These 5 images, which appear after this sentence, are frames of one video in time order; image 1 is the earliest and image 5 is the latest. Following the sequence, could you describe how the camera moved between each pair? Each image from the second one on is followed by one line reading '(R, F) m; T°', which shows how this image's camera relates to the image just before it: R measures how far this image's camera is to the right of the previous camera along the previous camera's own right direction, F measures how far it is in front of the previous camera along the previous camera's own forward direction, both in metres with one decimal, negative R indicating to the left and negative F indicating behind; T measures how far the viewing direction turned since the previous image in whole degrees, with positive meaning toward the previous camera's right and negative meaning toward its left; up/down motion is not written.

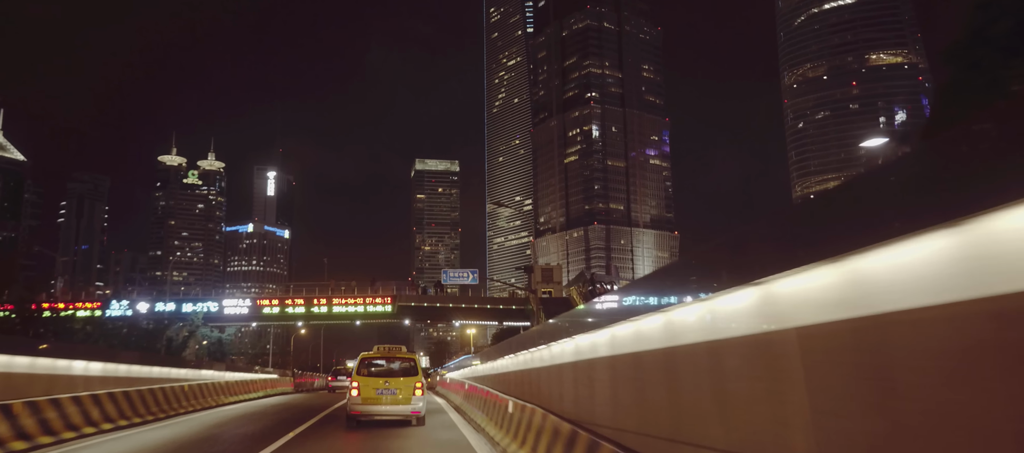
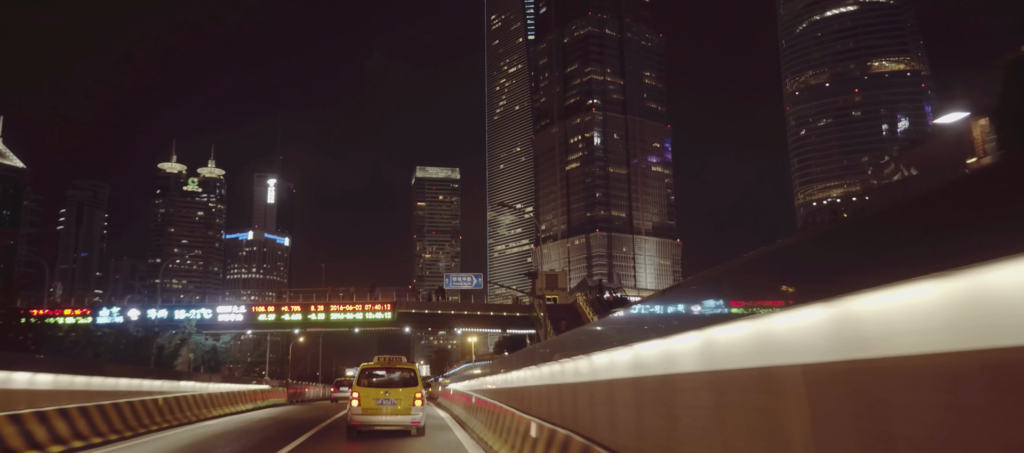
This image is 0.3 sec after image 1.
(-0.2, +1.2) m; 0°
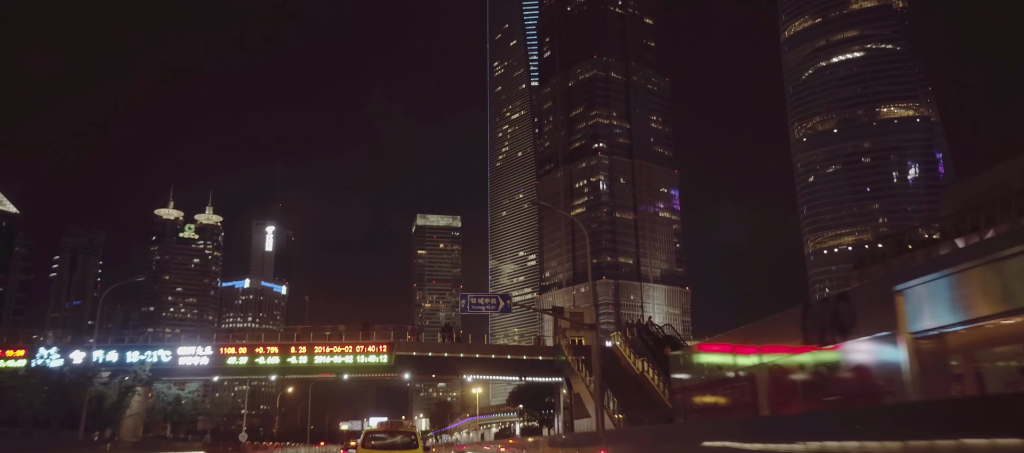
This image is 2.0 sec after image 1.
(-1.0, +5.8) m; 0°
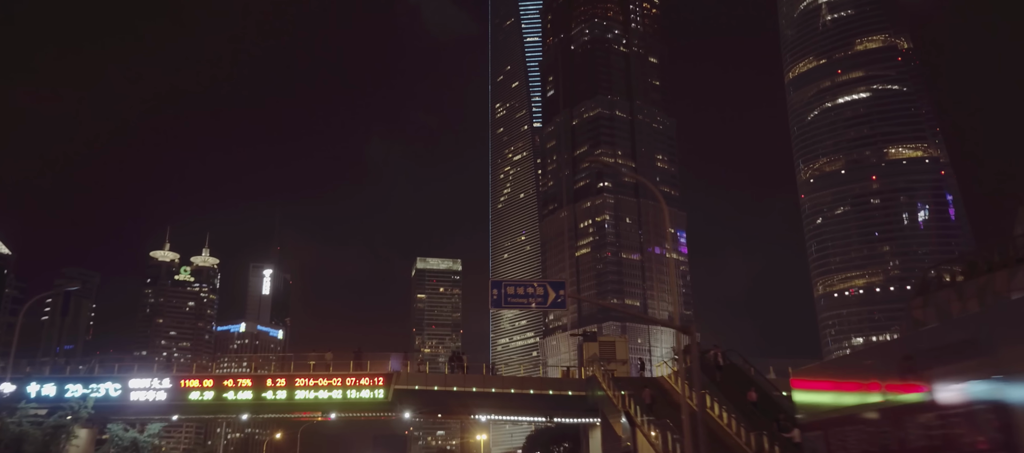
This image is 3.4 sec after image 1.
(-0.8, +4.8) m; 0°
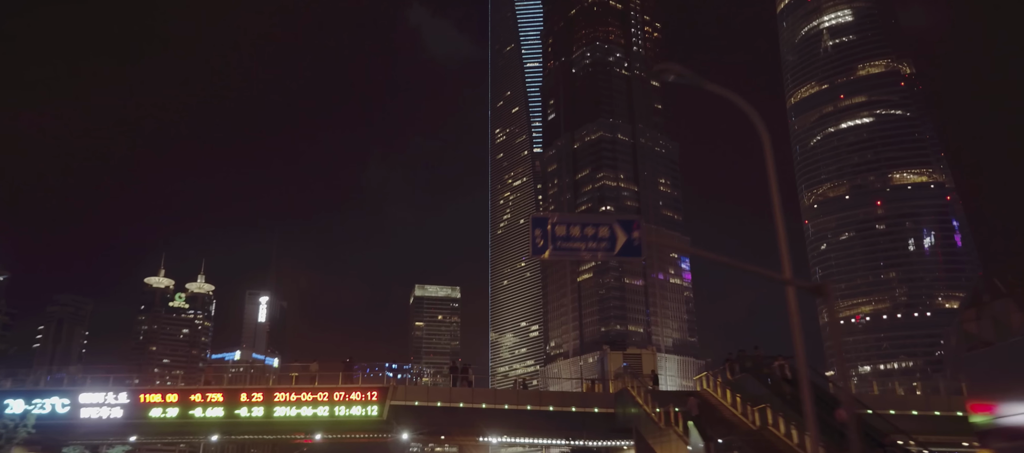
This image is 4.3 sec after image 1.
(-0.5, +3.3) m; 0°
